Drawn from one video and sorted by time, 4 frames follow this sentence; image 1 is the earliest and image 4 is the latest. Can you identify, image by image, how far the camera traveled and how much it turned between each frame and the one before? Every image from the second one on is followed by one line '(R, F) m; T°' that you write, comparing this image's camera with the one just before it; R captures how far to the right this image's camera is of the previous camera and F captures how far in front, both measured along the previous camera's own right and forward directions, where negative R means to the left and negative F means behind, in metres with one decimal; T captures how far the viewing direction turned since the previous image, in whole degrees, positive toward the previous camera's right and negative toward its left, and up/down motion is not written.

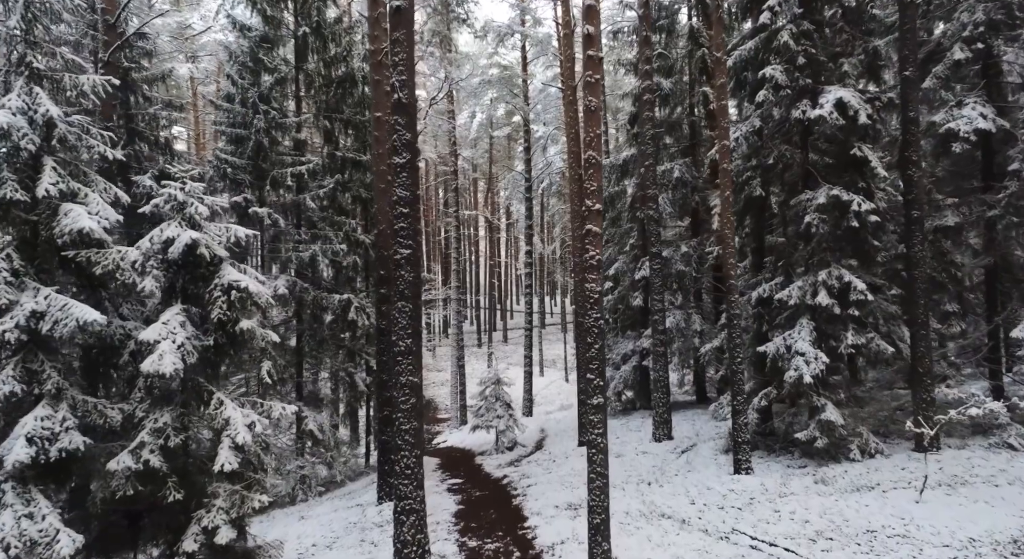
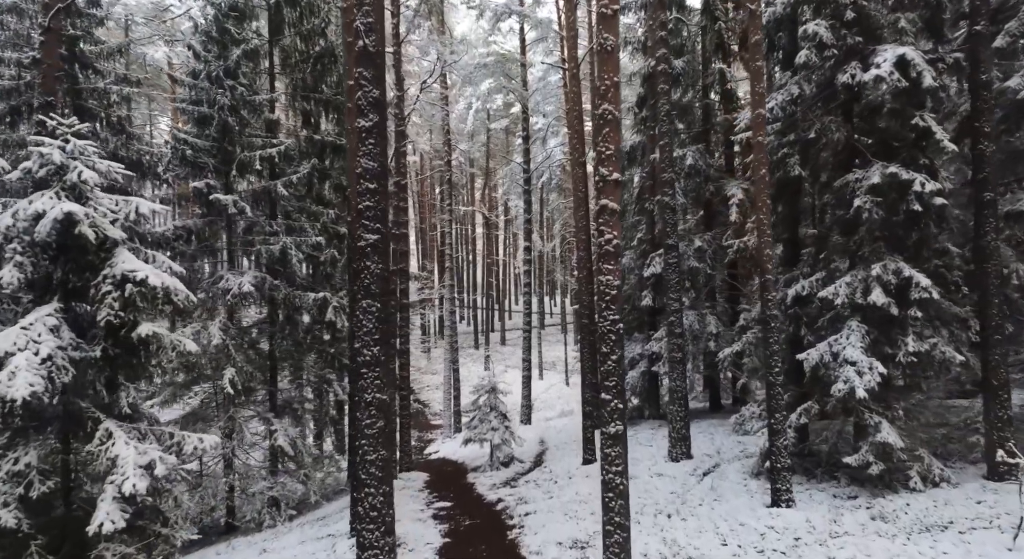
(+0.1, +1.9) m; 0°
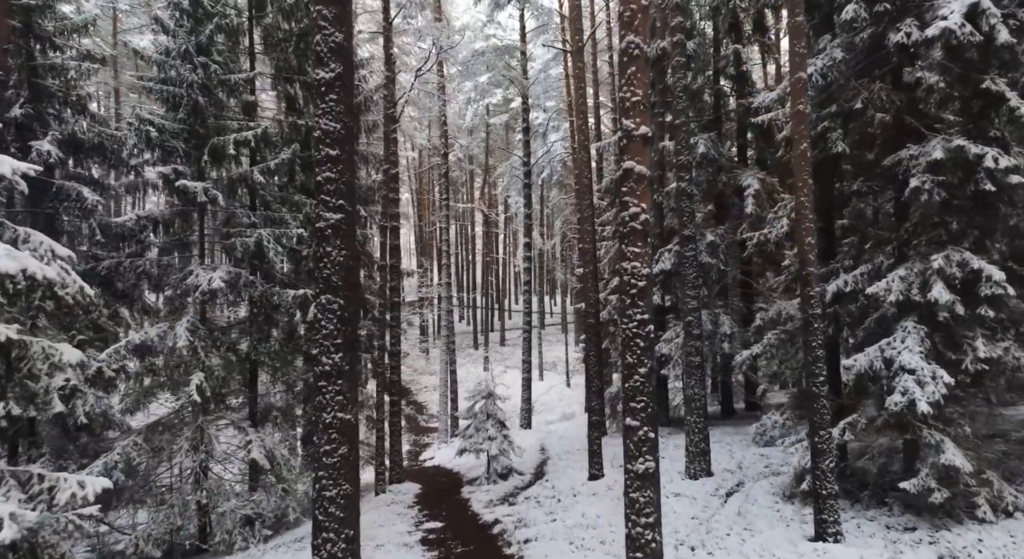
(0.0, +1.5) m; 0°
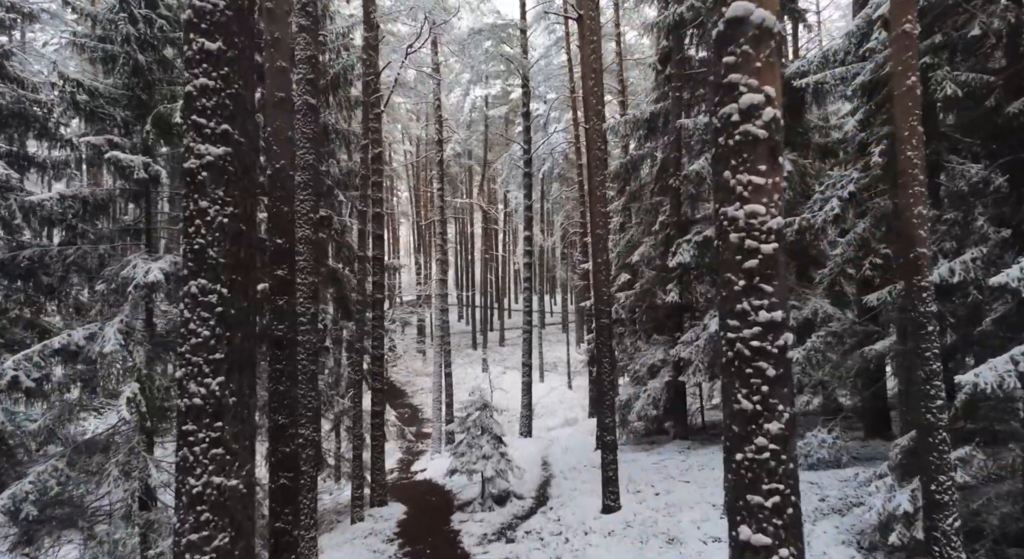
(0.0, +2.3) m; 0°
